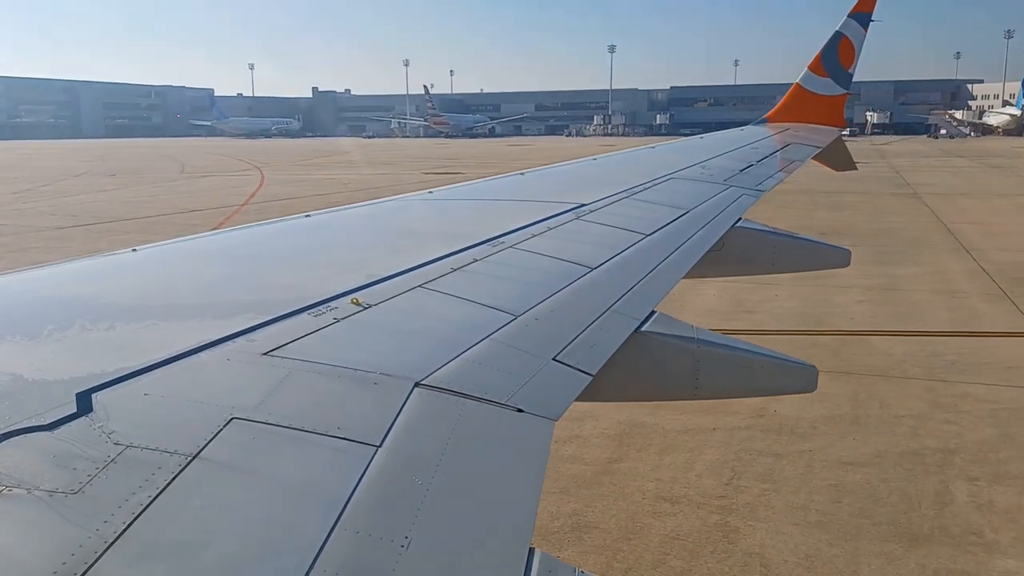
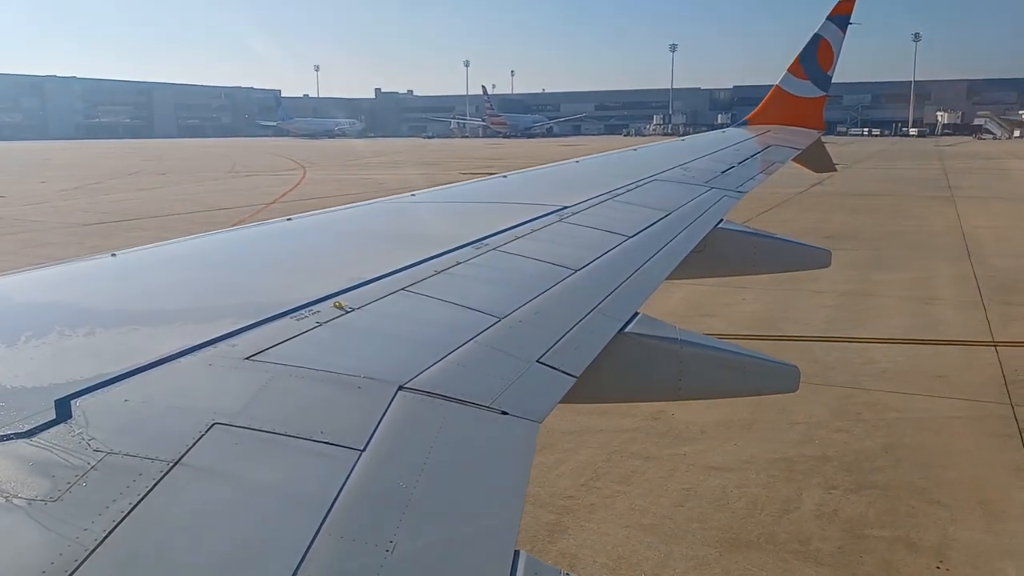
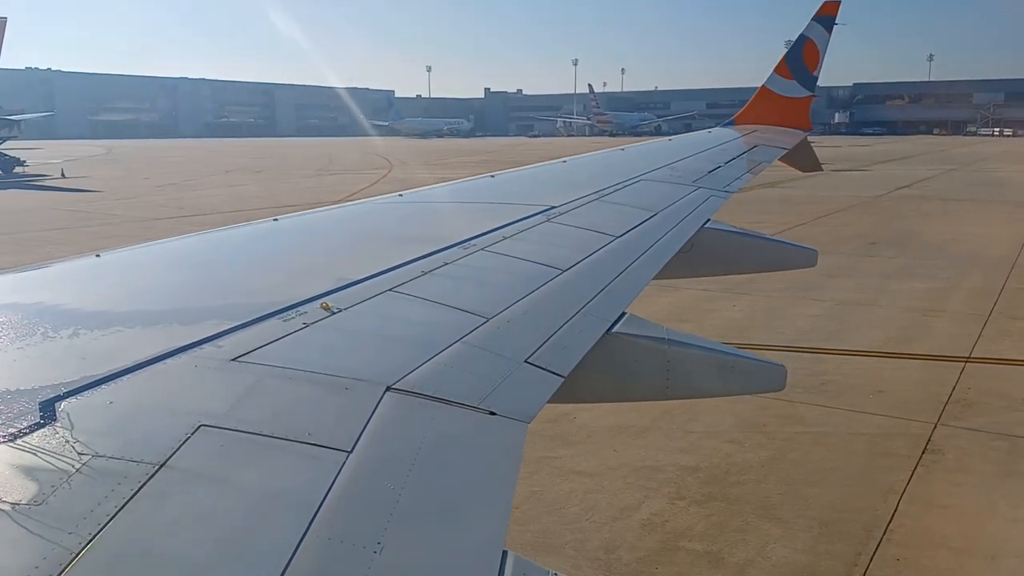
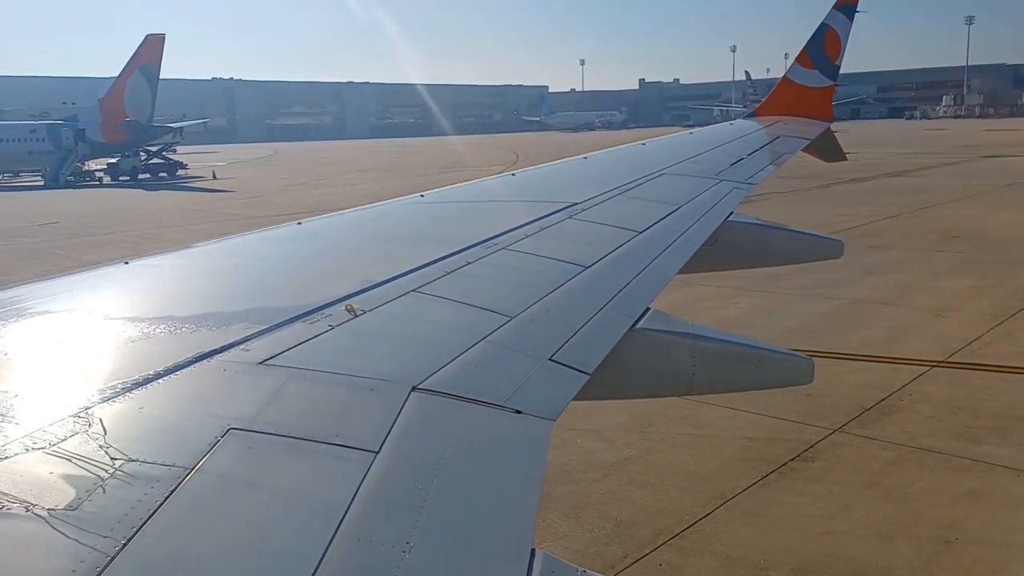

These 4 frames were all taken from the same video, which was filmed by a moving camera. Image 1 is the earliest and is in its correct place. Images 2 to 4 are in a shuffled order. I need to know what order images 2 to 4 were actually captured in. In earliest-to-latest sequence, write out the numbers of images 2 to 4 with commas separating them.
2, 3, 4
